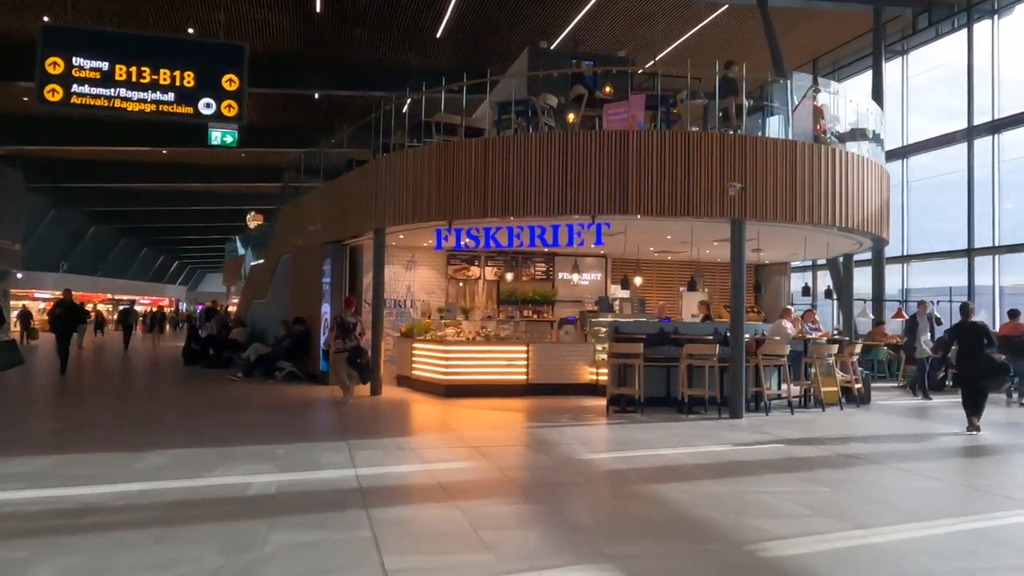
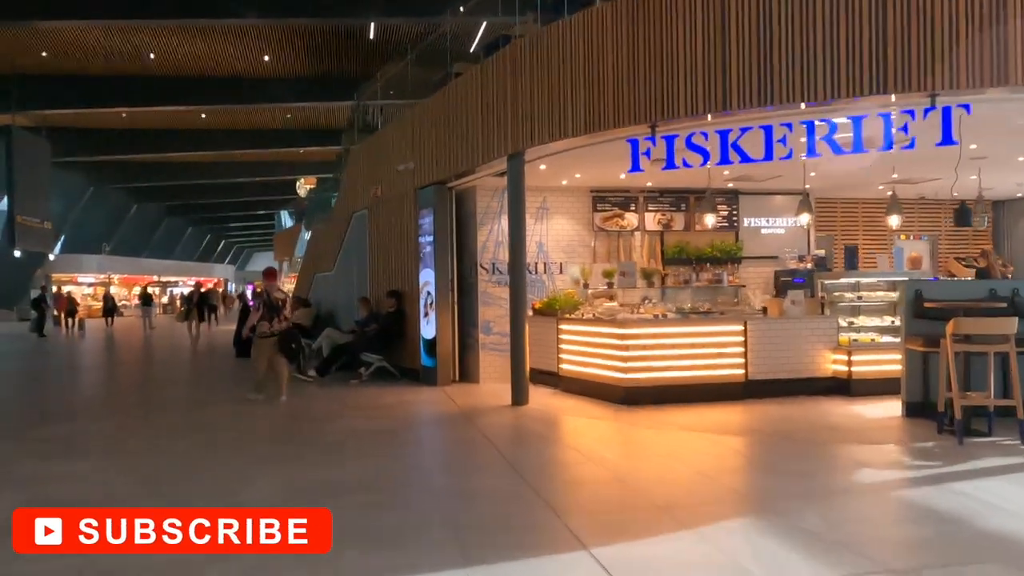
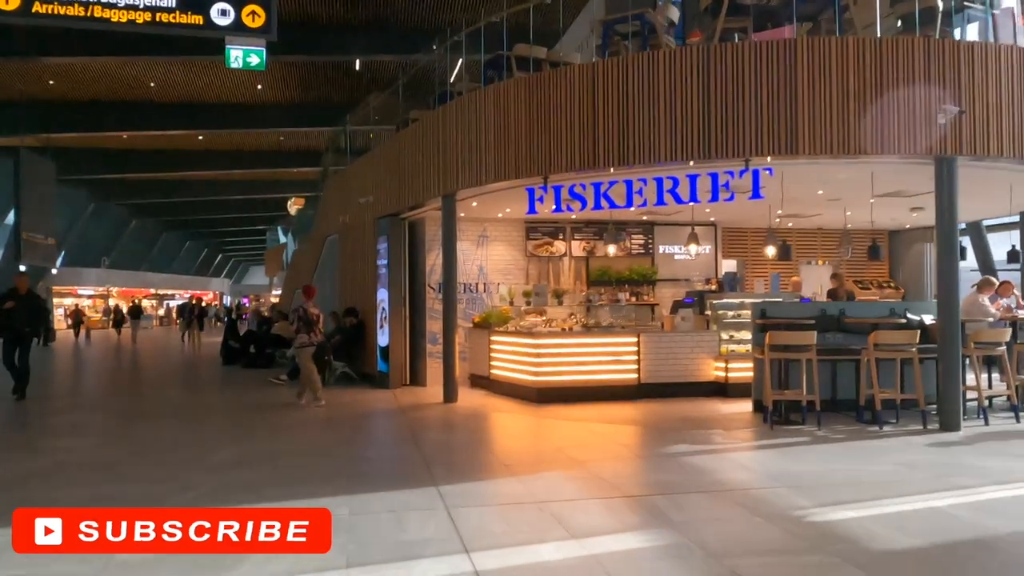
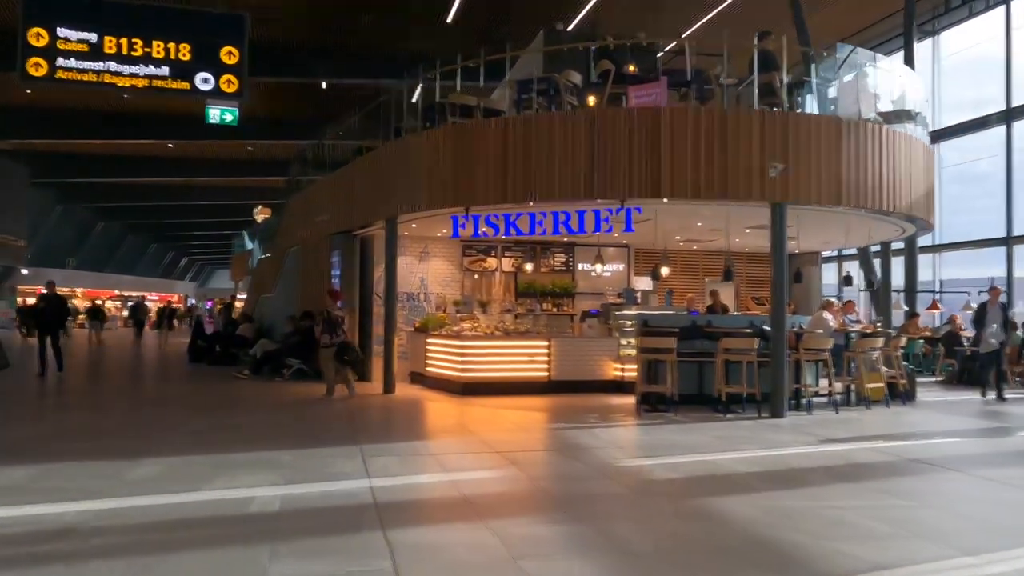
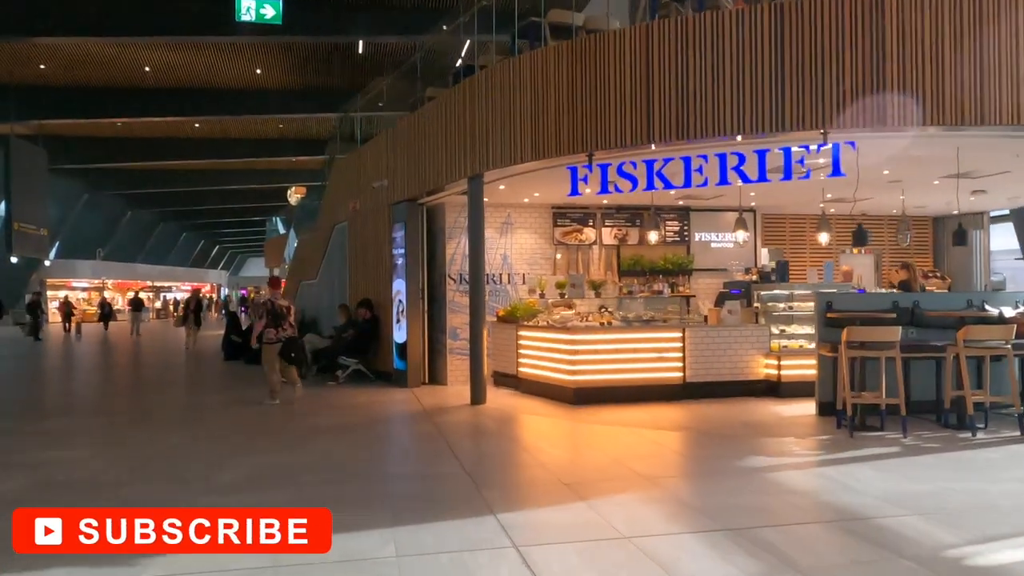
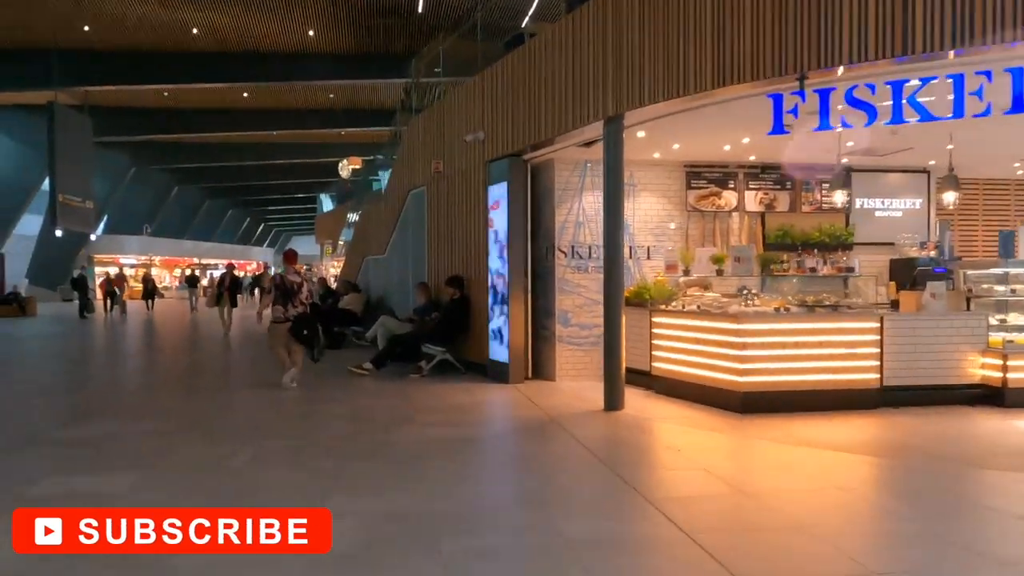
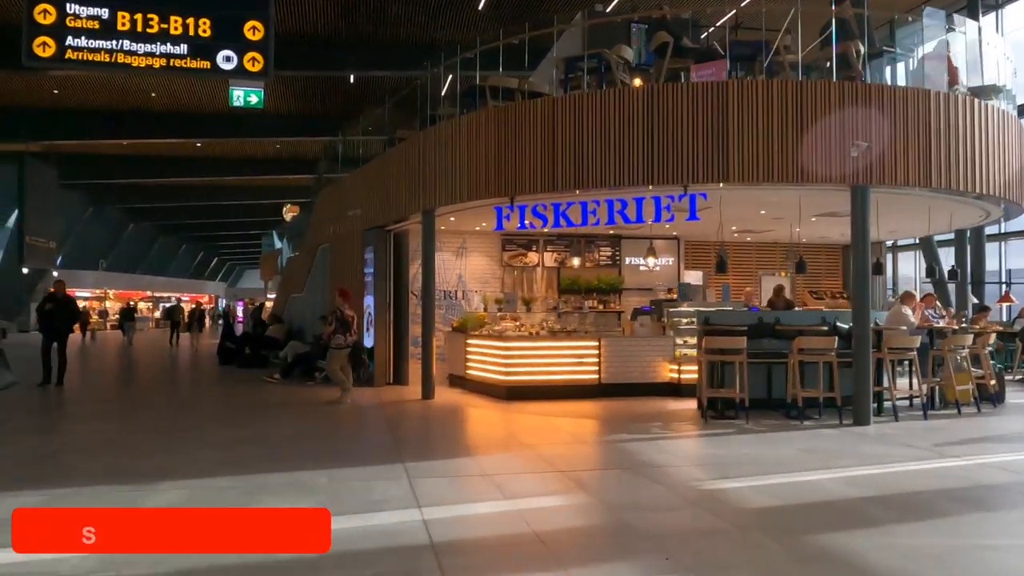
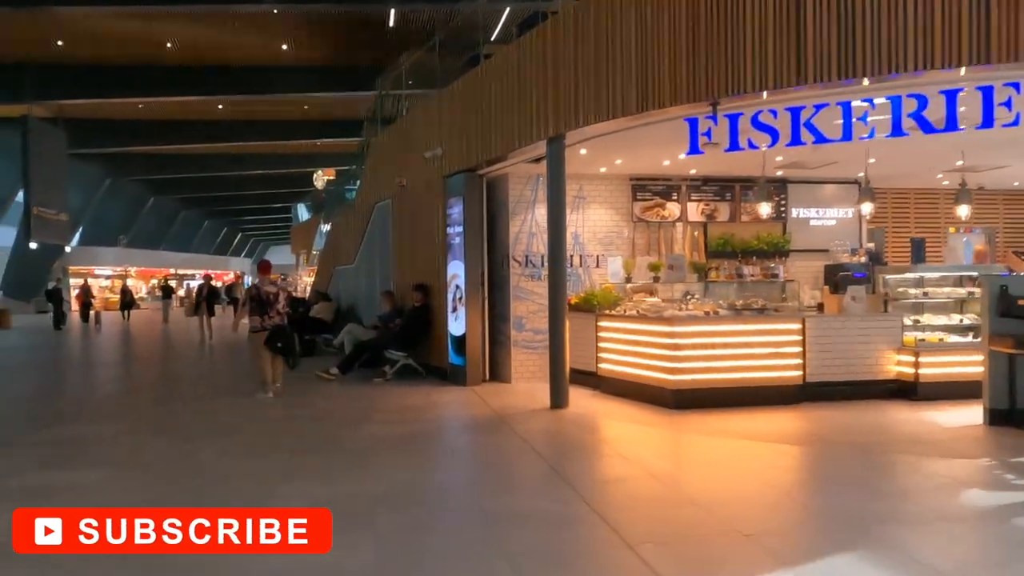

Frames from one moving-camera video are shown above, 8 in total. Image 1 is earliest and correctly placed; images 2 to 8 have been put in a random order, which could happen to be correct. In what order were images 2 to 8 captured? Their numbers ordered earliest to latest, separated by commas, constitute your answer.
4, 7, 3, 5, 2, 8, 6
